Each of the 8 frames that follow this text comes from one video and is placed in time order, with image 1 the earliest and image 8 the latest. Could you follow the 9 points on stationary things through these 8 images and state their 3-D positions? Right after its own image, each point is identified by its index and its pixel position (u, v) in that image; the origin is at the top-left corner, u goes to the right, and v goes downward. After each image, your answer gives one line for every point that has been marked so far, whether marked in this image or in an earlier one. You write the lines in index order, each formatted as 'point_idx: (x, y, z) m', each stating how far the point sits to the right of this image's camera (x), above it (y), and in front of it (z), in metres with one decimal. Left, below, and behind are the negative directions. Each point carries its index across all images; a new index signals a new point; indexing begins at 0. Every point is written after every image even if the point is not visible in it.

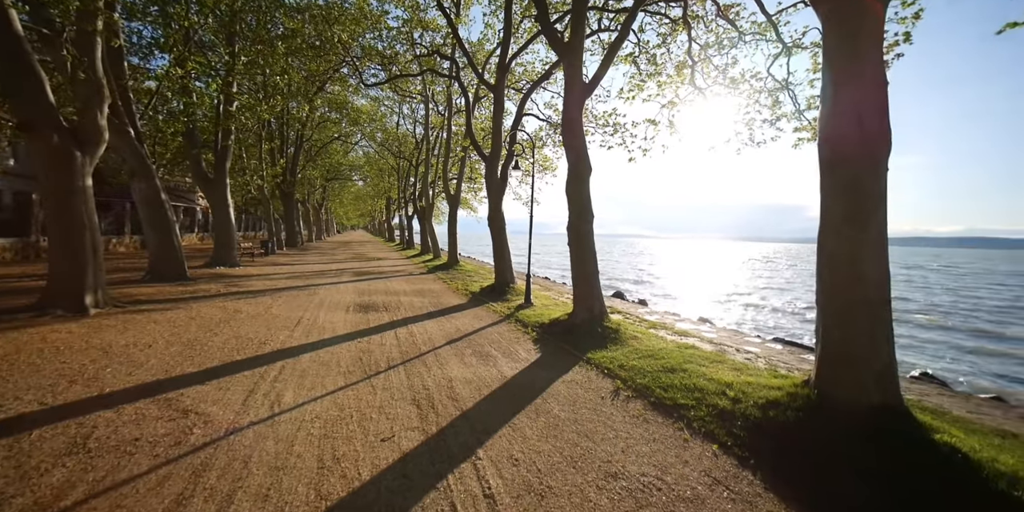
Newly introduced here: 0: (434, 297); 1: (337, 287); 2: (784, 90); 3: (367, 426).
0: (-3.3, -1.8, +17.2) m
1: (-7.3, -1.4, +16.6) m
2: (+7.9, +4.7, +11.7) m
3: (-1.9, -2.3, +5.2) m
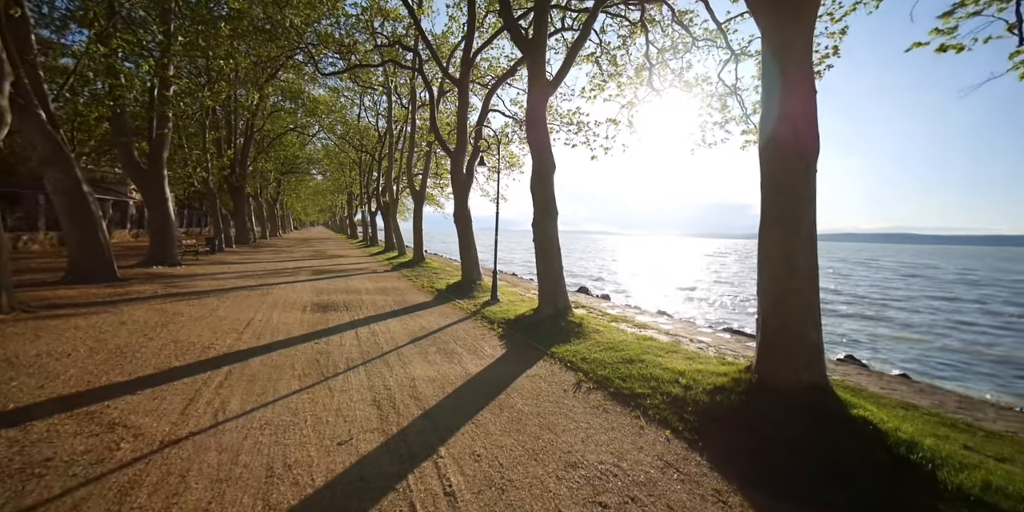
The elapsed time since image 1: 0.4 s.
0: (-4.8, -1.6, +17.0) m
1: (-8.8, -1.3, +16.0) m
2: (+6.8, +4.9, +12.3) m
3: (-2.4, -2.3, +5.1) m
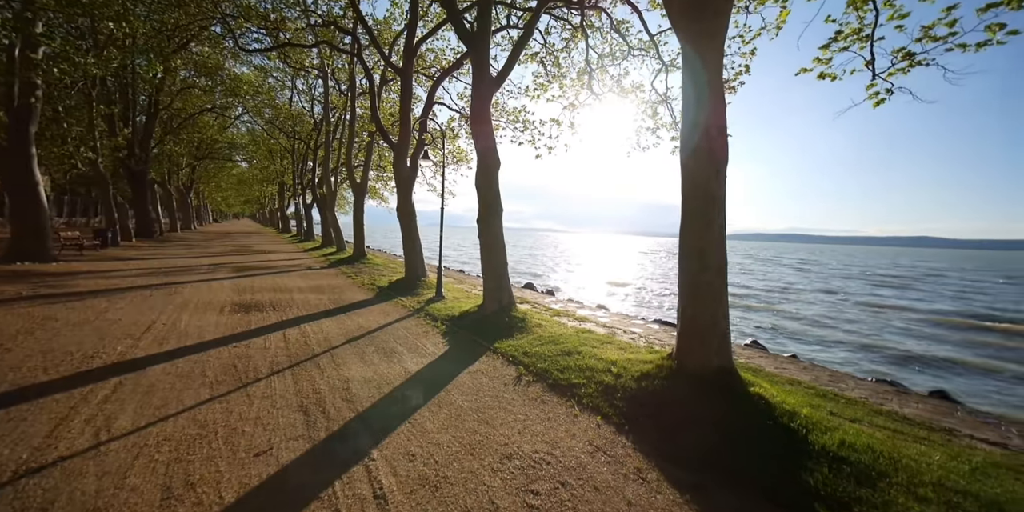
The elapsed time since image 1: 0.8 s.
0: (-7.2, -1.4, +16.3) m
1: (-11.0, -1.0, +14.8) m
2: (+4.9, +5.0, +13.2) m
3: (-3.3, -2.2, +4.8) m
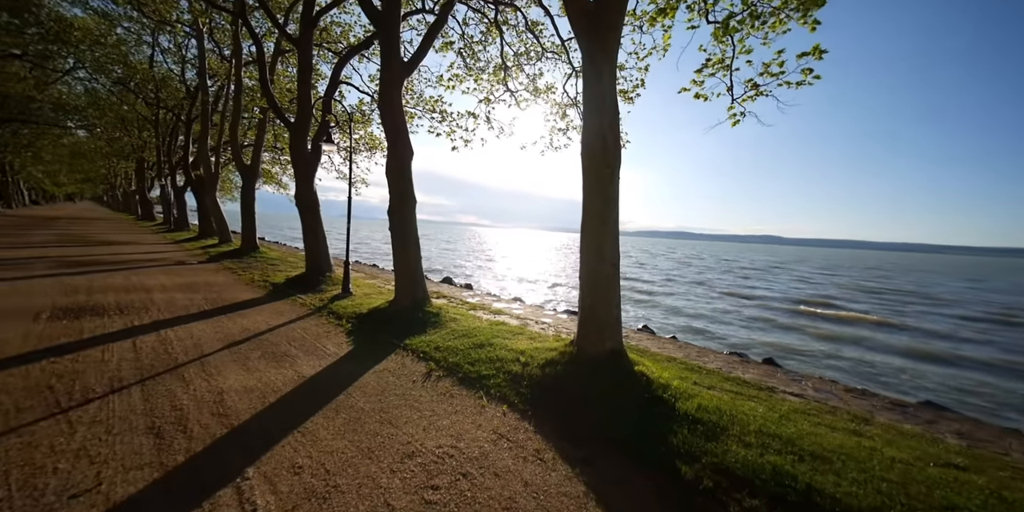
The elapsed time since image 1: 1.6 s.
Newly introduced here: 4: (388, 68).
0: (-10.7, -1.1, +14.2) m
1: (-14.1, -0.7, +11.9) m
2: (+1.9, +5.2, +13.5) m
3: (-4.4, -2.0, +3.8) m
4: (-3.8, +5.7, +12.1) m
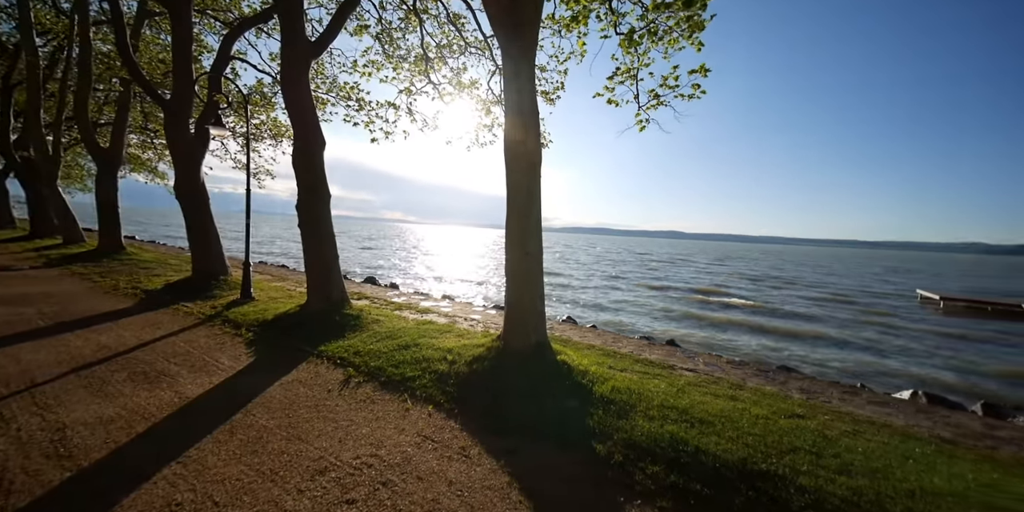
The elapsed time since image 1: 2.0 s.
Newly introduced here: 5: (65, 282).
0: (-12.9, -1.2, +10.8) m
1: (-15.9, -0.9, +7.9) m
2: (-0.5, +5.3, +12.4) m
3: (-4.9, -2.1, +1.7) m
4: (-5.9, +5.7, +10.0) m
5: (-15.4, -0.9, +13.6) m
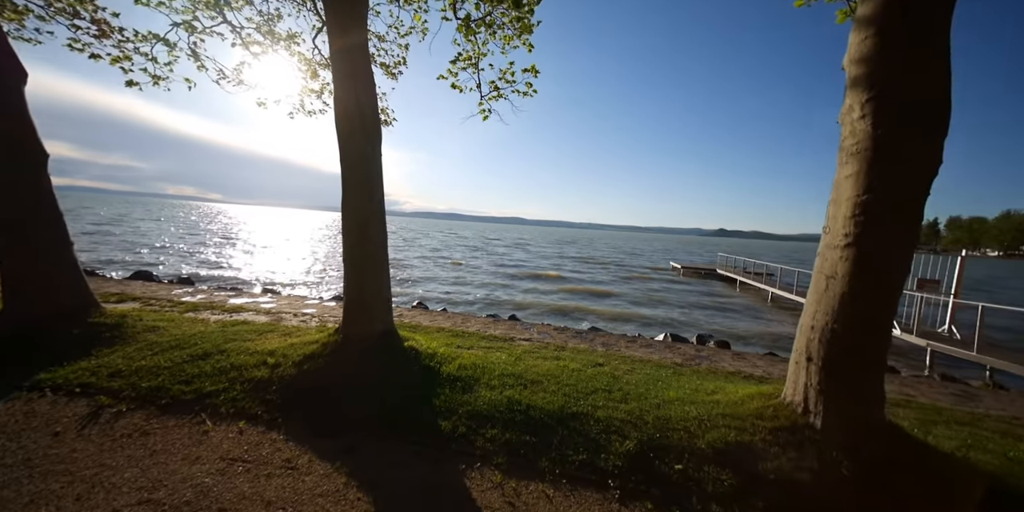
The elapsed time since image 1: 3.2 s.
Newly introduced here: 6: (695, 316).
0: (-16.7, -1.1, +5.7) m
1: (-18.4, -1.0, +1.9) m
2: (-6.0, +5.9, +11.6) m
3: (-5.8, -2.1, +0.4) m
4: (-10.1, +6.0, +7.3) m
5: (-20.1, -0.8, +7.3) m
6: (+8.6, -2.8, +19.4) m
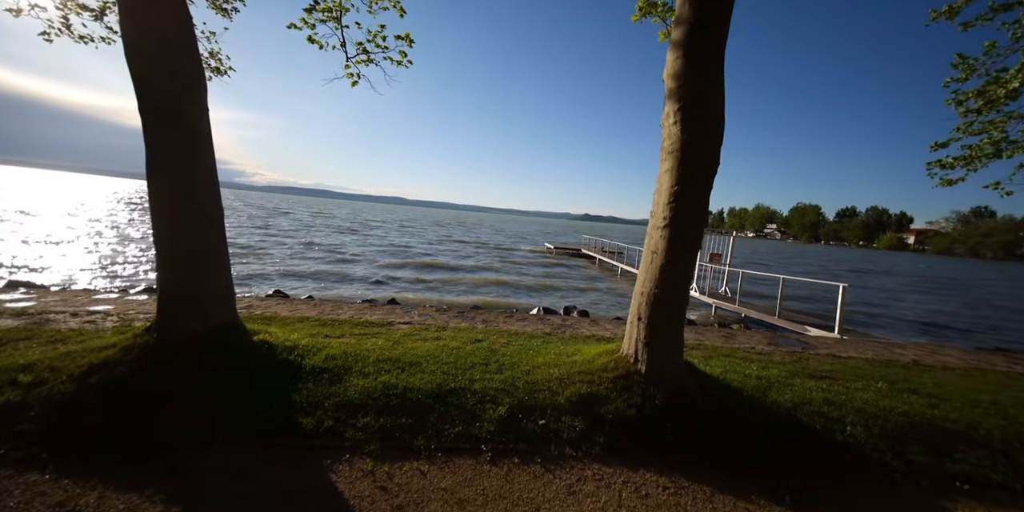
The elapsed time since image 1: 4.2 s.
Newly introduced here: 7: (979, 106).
0: (-17.8, -1.0, +1.2) m
1: (-18.3, -1.1, -2.9) m
2: (-9.2, +6.4, +9.6) m
3: (-5.9, -2.1, -0.7) m
4: (-11.9, +6.2, +4.3) m
5: (-21.6, -0.7, +1.7) m
6: (+2.4, -1.7, +21.6) m
7: (+6.1, +2.0, +5.4) m
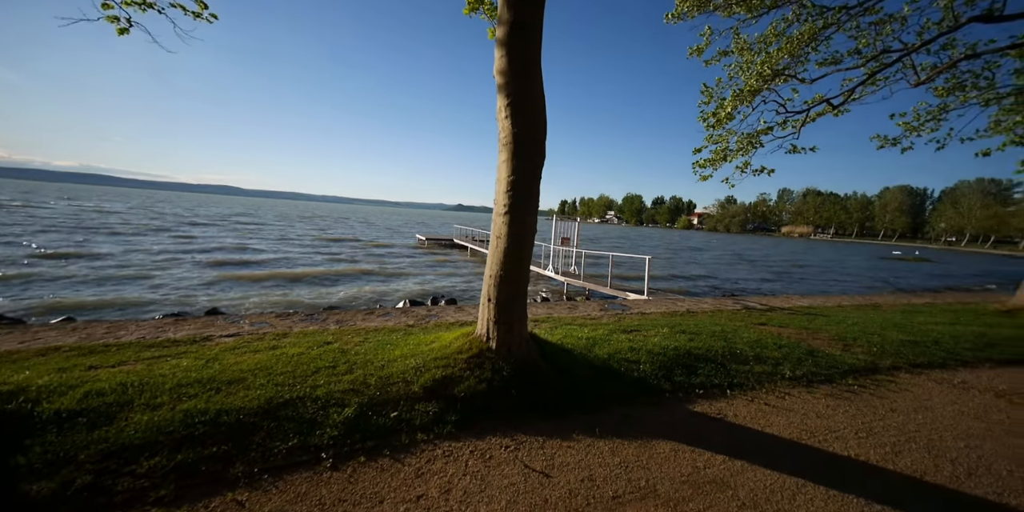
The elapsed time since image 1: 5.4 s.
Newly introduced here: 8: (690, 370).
0: (-17.3, -2.0, -4.7) m
1: (-16.4, -2.2, -8.7) m
2: (-12.4, +6.0, +5.8) m
3: (-5.4, -2.4, -2.4) m
4: (-13.1, +5.6, -0.1) m
5: (-21.0, -1.9, -5.5) m
6: (-5.1, -1.2, +21.4) m
7: (+3.7, +2.4, +7.2) m
8: (+1.7, -1.1, +3.9) m
